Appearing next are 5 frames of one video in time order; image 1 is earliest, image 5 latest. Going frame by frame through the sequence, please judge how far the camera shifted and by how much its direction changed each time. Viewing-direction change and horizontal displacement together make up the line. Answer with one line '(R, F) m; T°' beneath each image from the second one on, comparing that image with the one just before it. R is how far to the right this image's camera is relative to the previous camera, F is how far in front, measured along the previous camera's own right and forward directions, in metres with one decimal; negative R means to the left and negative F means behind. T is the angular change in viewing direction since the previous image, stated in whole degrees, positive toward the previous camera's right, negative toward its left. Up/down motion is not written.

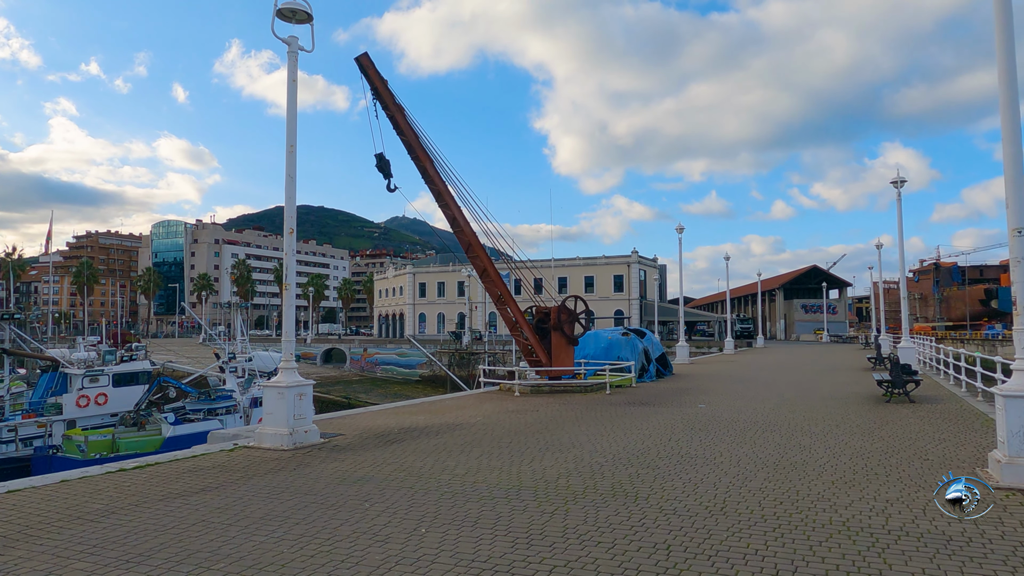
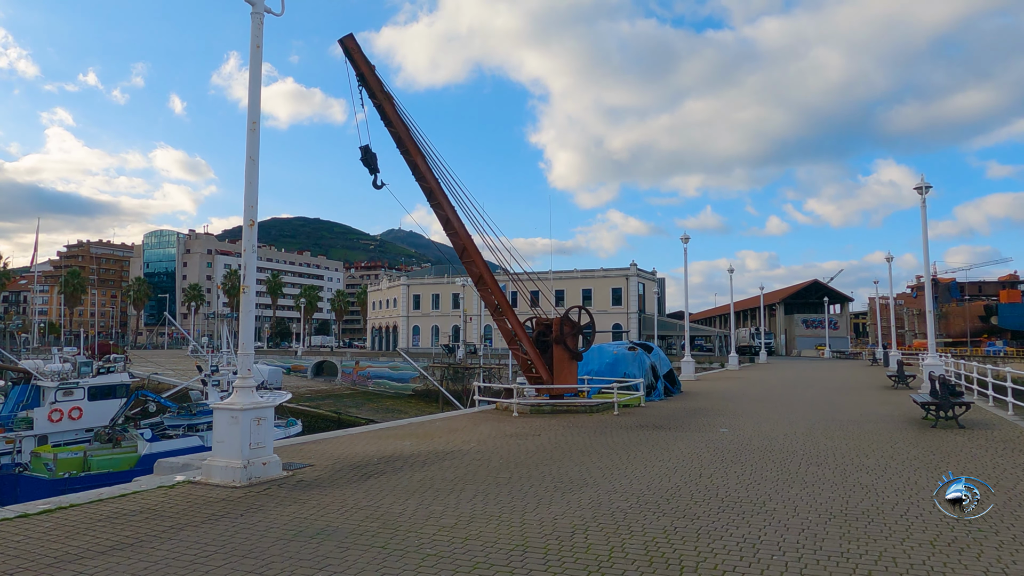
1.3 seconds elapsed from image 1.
(-0.1, +1.6) m; 0°
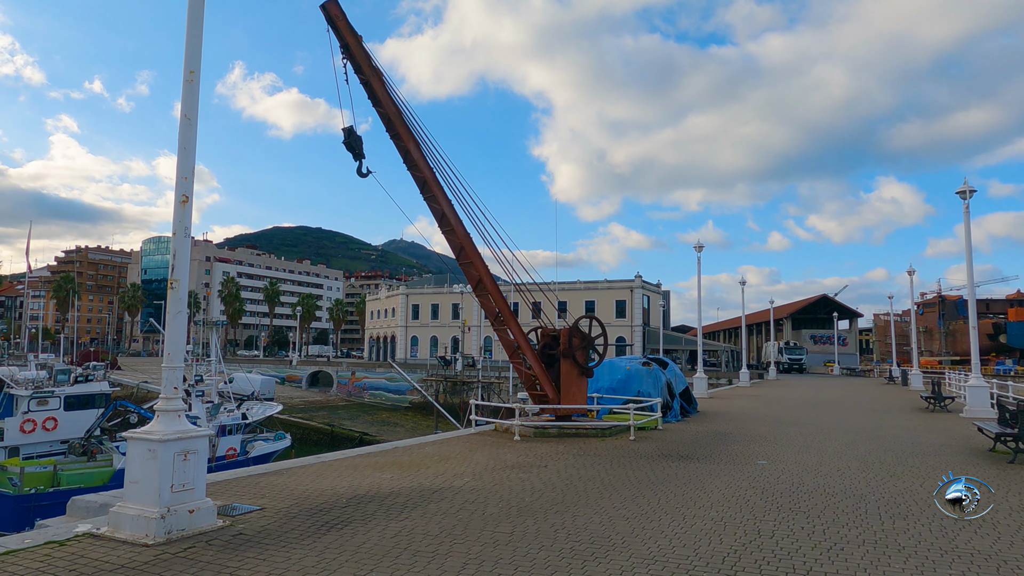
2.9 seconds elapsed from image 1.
(-0.1, +1.9) m; 0°
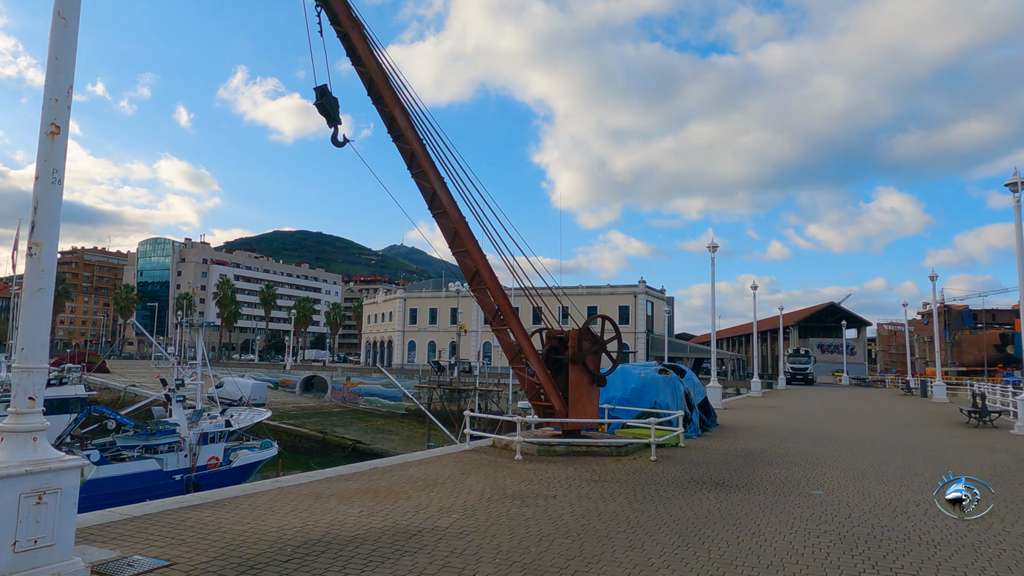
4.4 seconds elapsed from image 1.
(0.0, +2.0) m; 0°
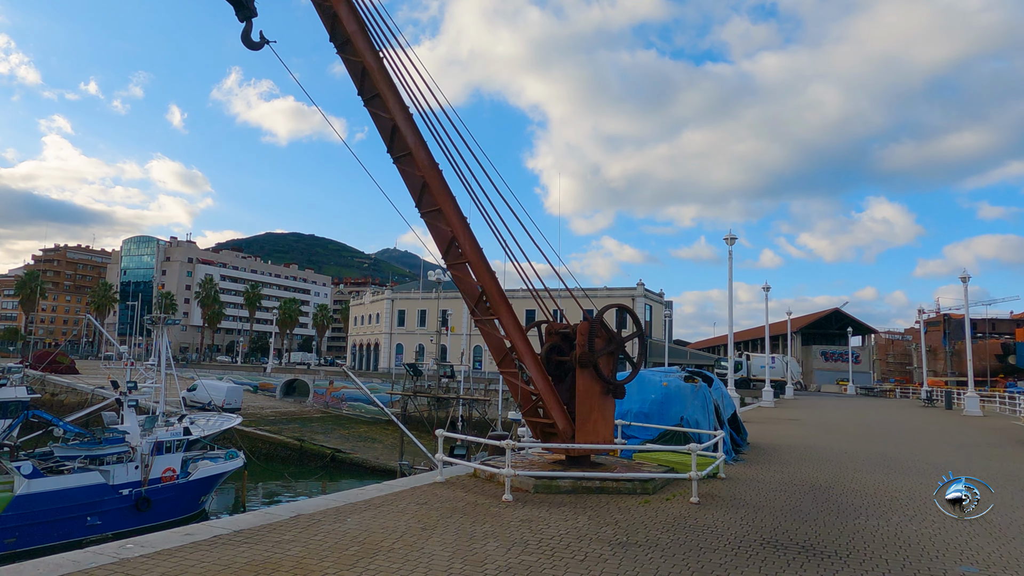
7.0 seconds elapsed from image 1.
(+0.1, +3.3) m; +1°
